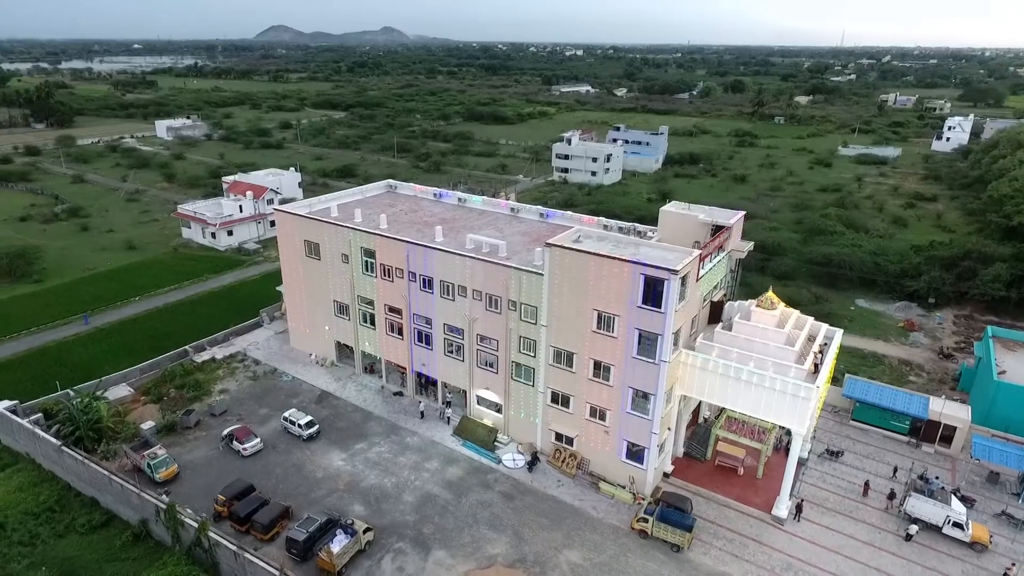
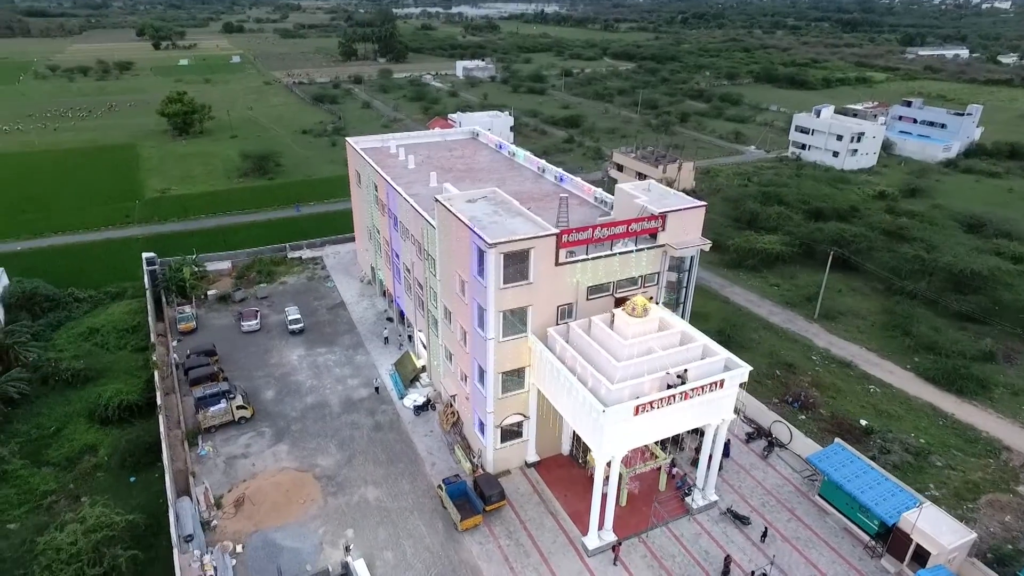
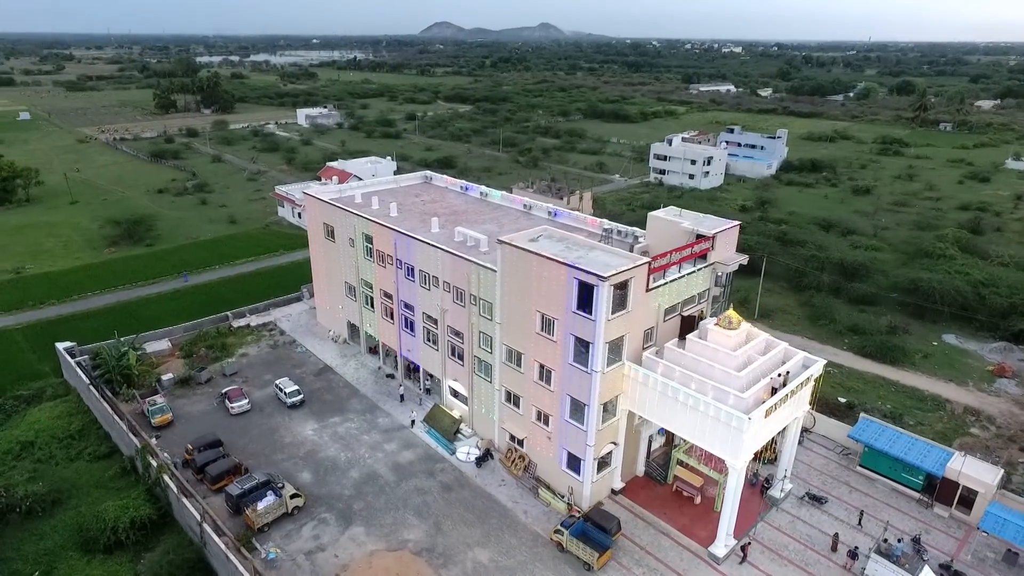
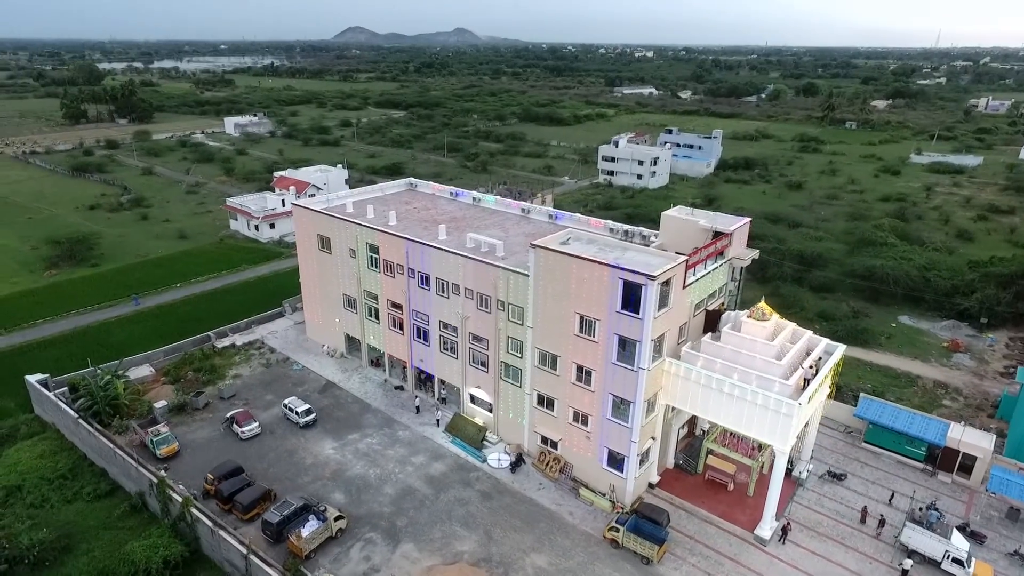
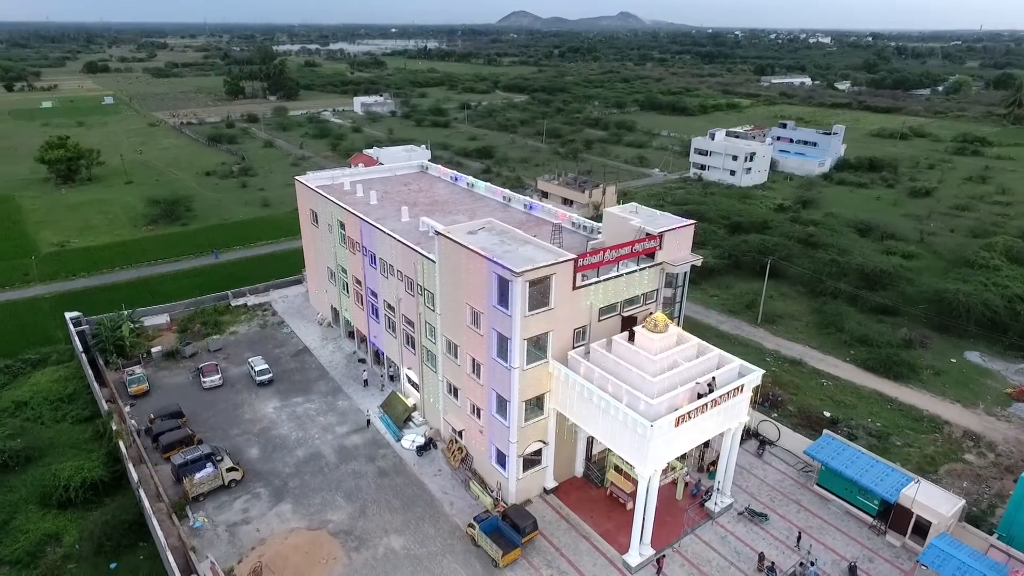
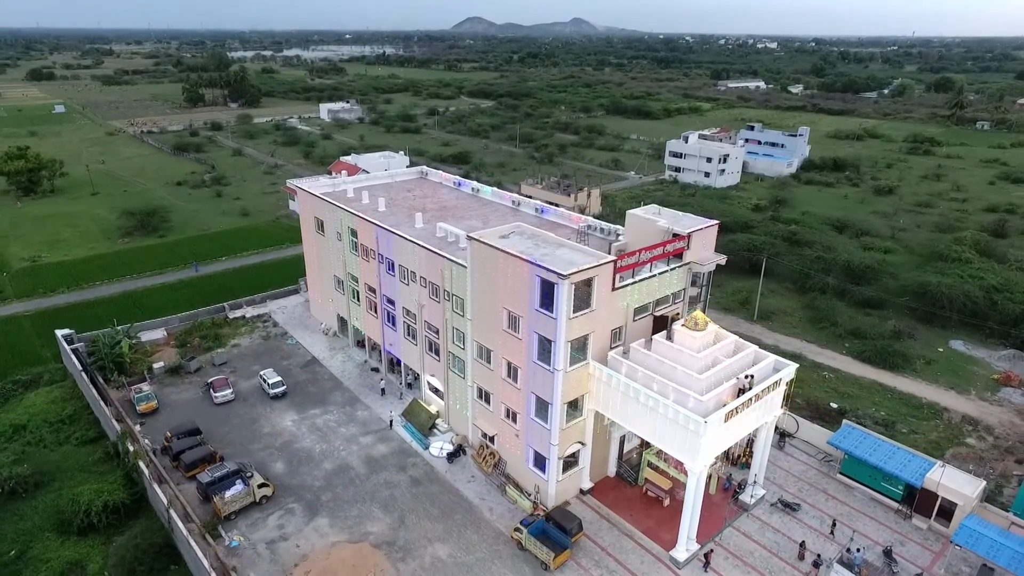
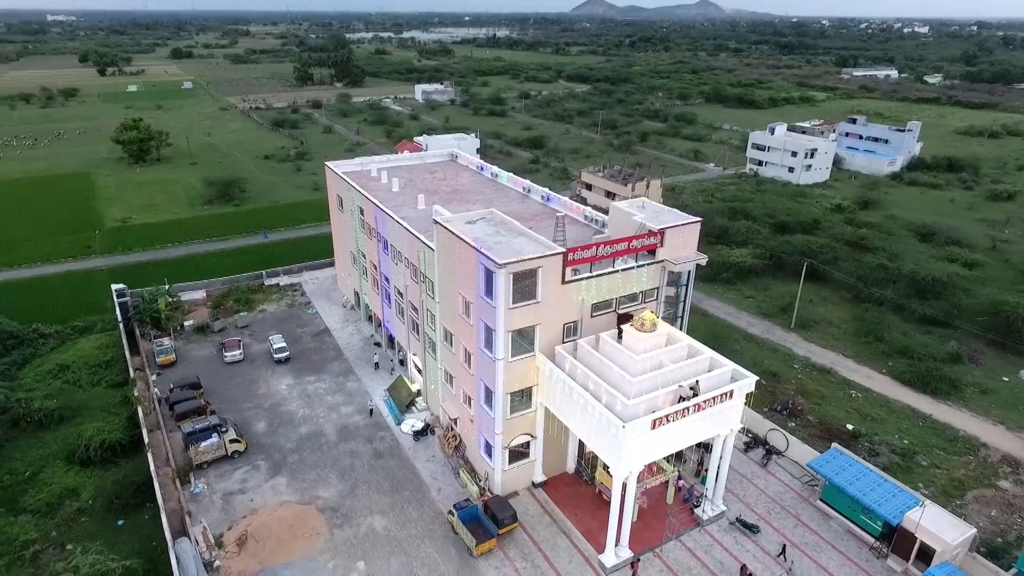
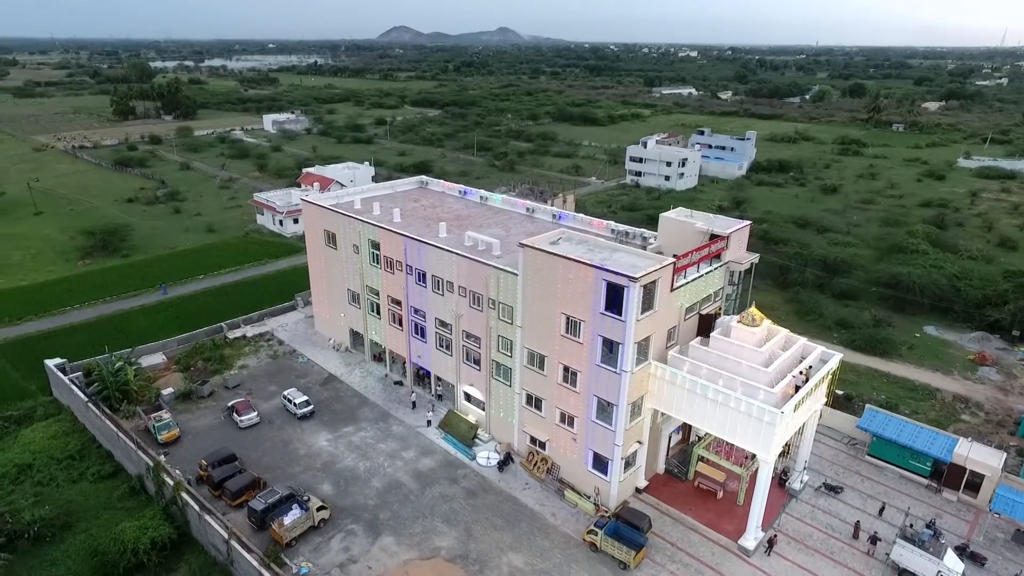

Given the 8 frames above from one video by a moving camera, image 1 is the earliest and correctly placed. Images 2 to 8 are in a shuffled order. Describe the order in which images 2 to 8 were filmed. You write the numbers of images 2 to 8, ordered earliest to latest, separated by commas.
4, 8, 3, 6, 5, 7, 2
